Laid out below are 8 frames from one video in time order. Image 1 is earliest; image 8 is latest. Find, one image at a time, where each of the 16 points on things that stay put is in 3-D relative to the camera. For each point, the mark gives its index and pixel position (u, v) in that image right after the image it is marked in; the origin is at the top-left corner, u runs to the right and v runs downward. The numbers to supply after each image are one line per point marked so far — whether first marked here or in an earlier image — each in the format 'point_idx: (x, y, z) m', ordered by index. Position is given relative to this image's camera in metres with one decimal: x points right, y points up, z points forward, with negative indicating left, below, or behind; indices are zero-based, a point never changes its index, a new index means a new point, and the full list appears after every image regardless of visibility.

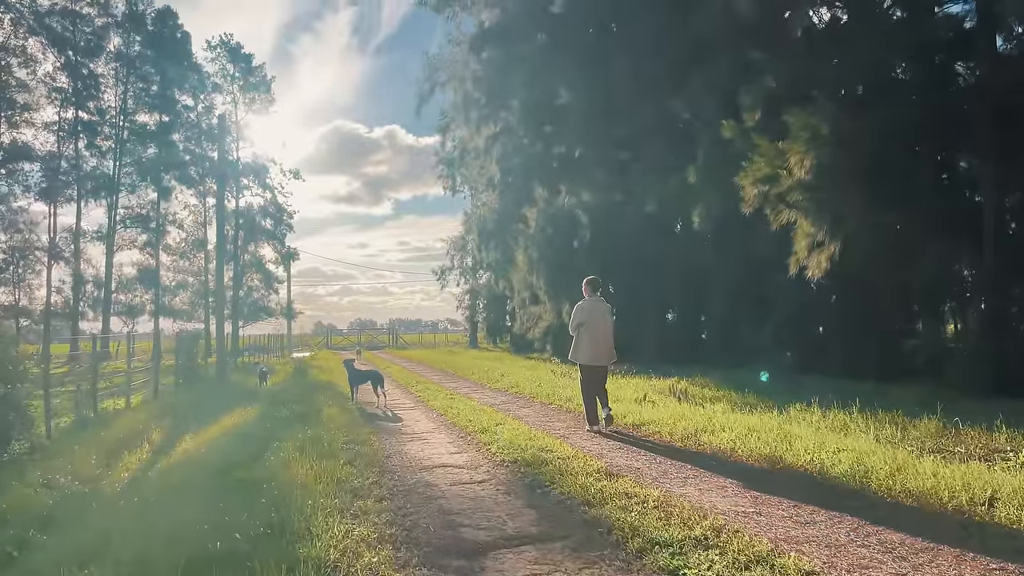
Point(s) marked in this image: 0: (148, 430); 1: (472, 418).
0: (-4.4, -1.7, +9.6) m
1: (-0.4, -1.5, +9.1) m
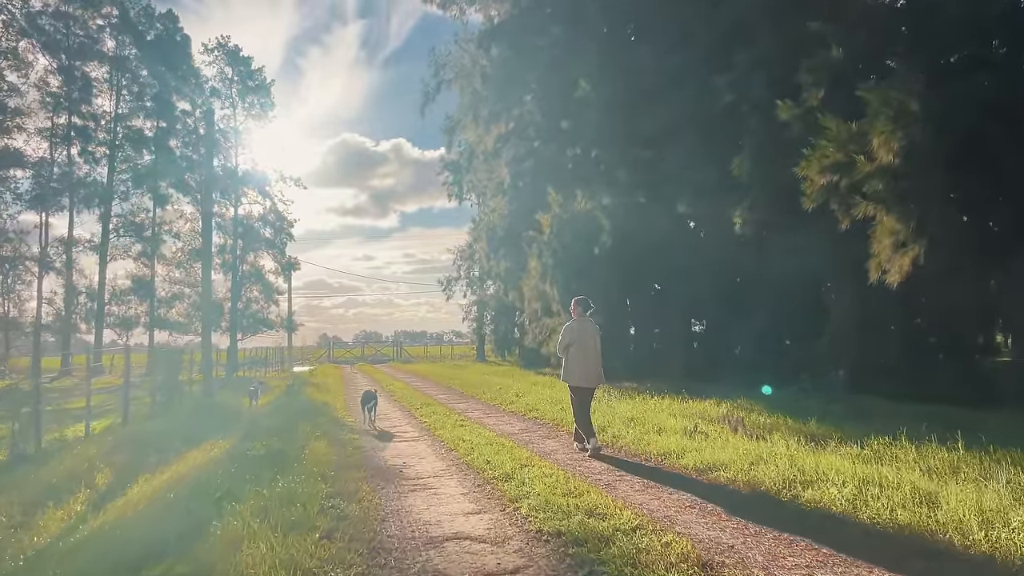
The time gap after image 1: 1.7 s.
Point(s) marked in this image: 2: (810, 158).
0: (-4.1, -1.8, +7.8) m
1: (-0.2, -1.6, +7.4) m
2: (+3.7, +1.6, +10.0) m
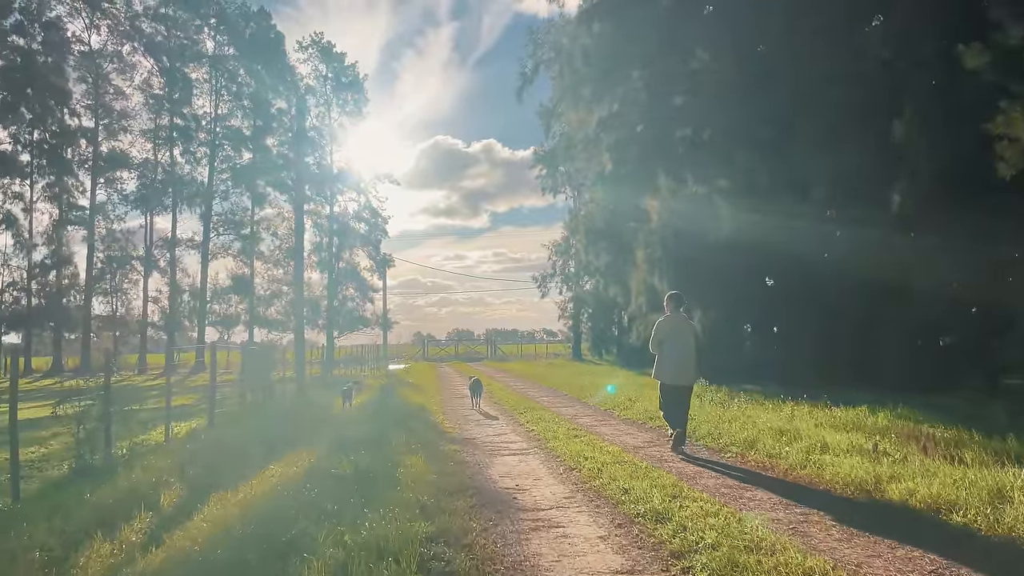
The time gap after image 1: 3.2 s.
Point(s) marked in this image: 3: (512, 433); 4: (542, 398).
0: (-3.0, -1.7, +6.8) m
1: (+0.8, -1.4, +5.9) m
2: (+5.0, +1.8, +8.1) m
3: (0.0, -1.8, +9.9) m
4: (+0.6, -2.2, +16.2) m
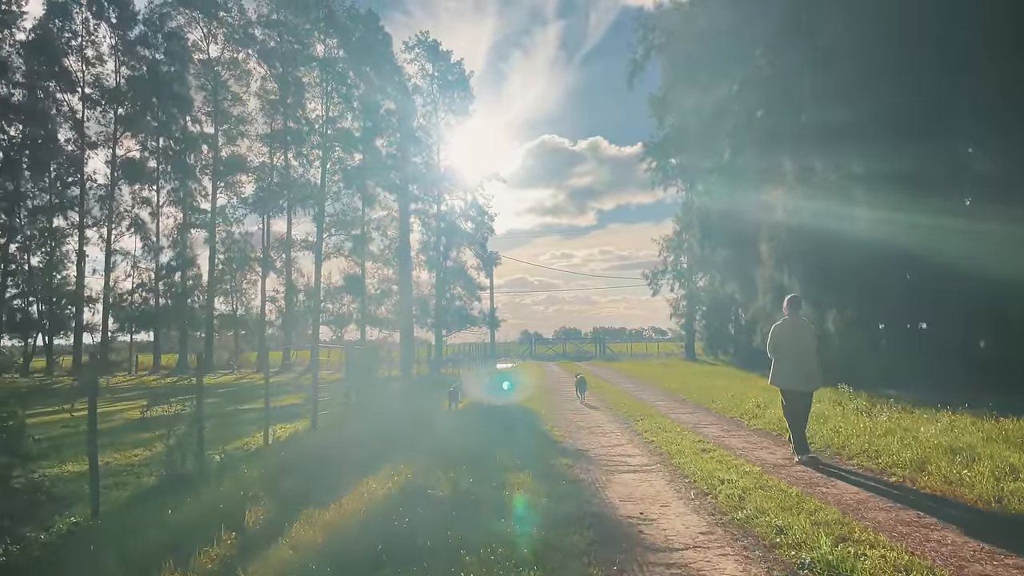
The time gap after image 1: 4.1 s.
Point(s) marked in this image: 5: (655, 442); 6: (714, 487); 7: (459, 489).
0: (-2.1, -1.6, +6.3) m
1: (+1.6, -1.4, +4.8) m
2: (+6.1, +1.9, +6.4) m
3: (+1.3, -1.8, +8.9) m
4: (+2.8, -2.1, +15.1) m
5: (+1.6, -1.7, +9.0) m
6: (+1.5, -1.5, +6.1) m
7: (-0.4, -1.4, +5.8) m
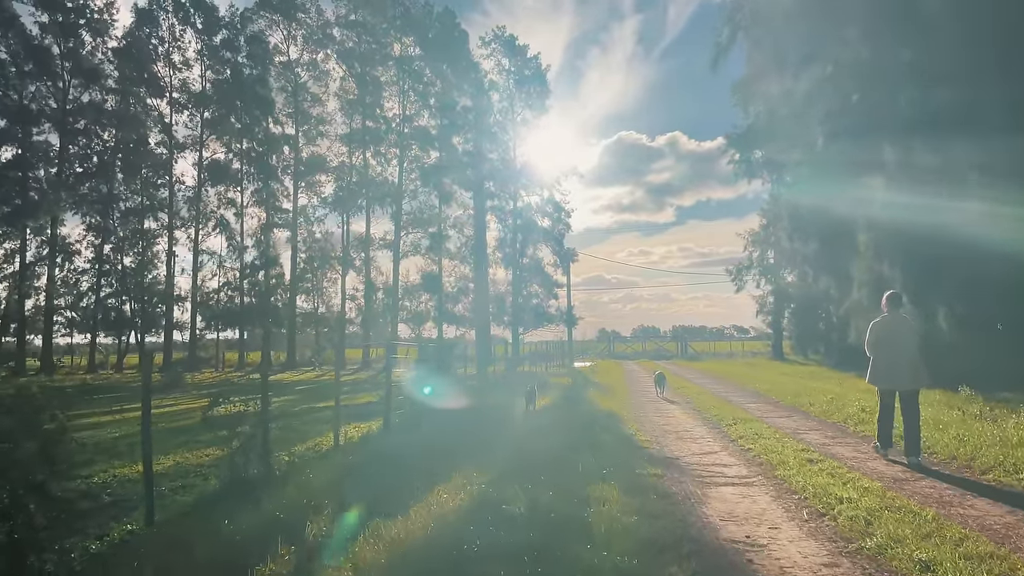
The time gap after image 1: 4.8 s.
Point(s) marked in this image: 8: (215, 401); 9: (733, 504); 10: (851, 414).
0: (-1.5, -1.6, +5.8) m
1: (+2.1, -1.3, +4.0) m
2: (+6.6, +1.9, +5.2) m
3: (+2.2, -1.7, +8.1) m
4: (+4.2, -2.0, +14.1) m
5: (+2.5, -1.7, +8.1) m
6: (+2.1, -1.4, +5.3) m
7: (+0.2, -1.4, +5.2) m
8: (-2.3, -0.9, +6.3) m
9: (+1.6, -1.5, +5.6) m
10: (+4.9, -1.8, +11.3) m
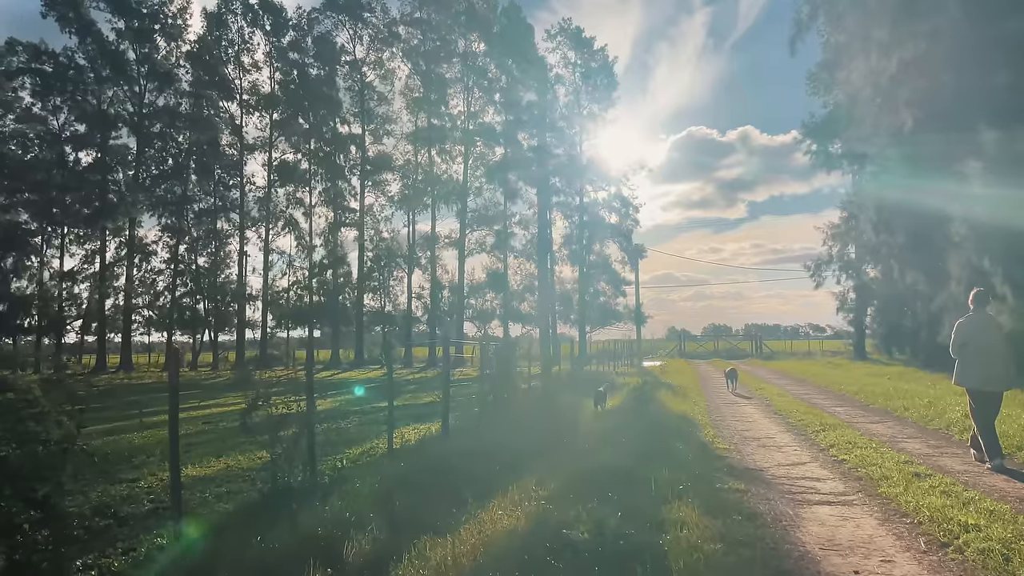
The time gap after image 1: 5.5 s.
0: (-1.0, -1.5, +5.3) m
1: (+2.3, -1.3, +3.2) m
2: (+6.9, +2.0, +4.0) m
3: (+2.8, -1.6, +7.3) m
4: (+5.3, -2.0, +13.1) m
5: (+3.1, -1.6, +7.3) m
6: (+2.5, -1.4, +4.5) m
7: (+0.5, -1.3, +4.5) m
8: (-1.9, -0.8, +5.8) m
9: (+2.0, -1.5, +4.8) m
10: (+5.7, -1.7, +10.2) m
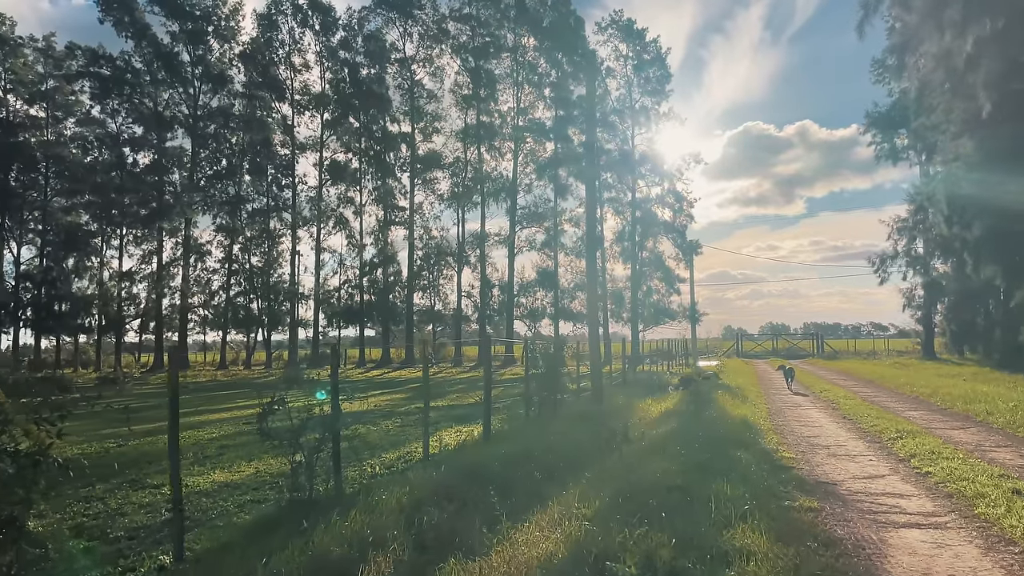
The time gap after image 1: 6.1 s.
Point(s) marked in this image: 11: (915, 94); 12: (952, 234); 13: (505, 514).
0: (-0.8, -1.5, +4.8) m
1: (+2.4, -1.2, +2.5) m
2: (+7.1, +2.1, +3.0) m
3: (+3.1, -1.5, +6.5) m
4: (+6.1, -1.9, +12.1) m
5: (+3.4, -1.5, +6.5) m
6: (+2.7, -1.3, +3.7) m
7: (+0.7, -1.3, +3.9) m
8: (-1.6, -0.8, +5.4) m
9: (+2.2, -1.4, +4.1) m
10: (+6.3, -1.6, +9.3) m
11: (+8.4, +4.1, +16.6) m
12: (+10.7, +1.4, +19.3) m
13: (-0.1, -1.5, +5.3) m
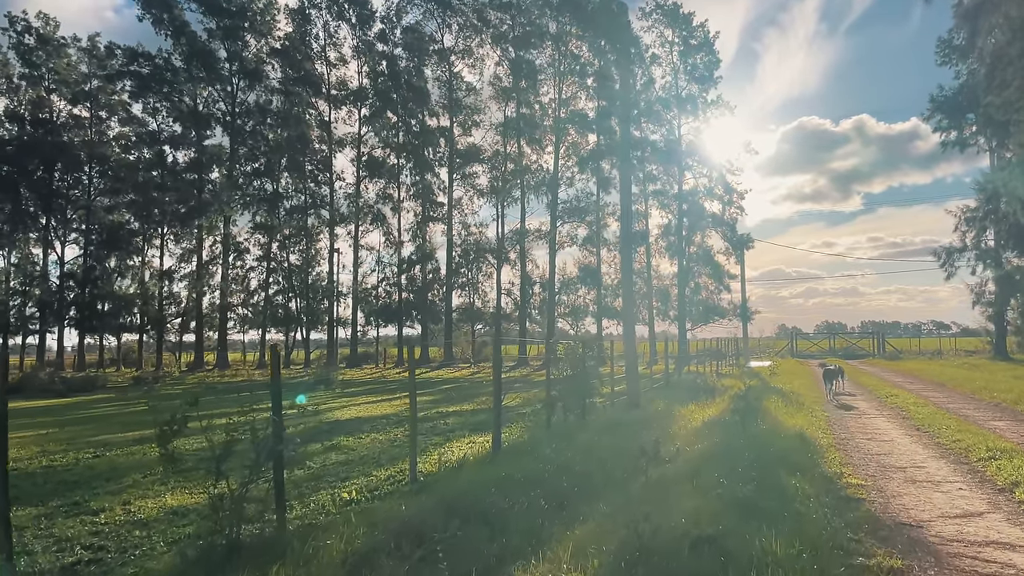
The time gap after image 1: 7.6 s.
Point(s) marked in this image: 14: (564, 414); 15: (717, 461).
0: (-0.9, -1.4, +3.6) m
1: (+2.1, -1.1, +1.1) m
2: (+6.8, +2.2, +1.3) m
3: (+3.1, -1.5, +5.0) m
4: (+6.4, -1.8, +10.5) m
5: (+3.4, -1.4, +5.0) m
6: (+2.4, -1.2, +2.3) m
7: (+0.5, -1.2, +2.6) m
8: (-1.7, -0.7, +4.2) m
9: (+2.0, -1.3, +2.7) m
10: (+6.4, -1.5, +7.6) m
11: (+9.0, +4.2, +14.8) m
12: (+11.5, +1.5, +17.3) m
13: (-0.2, -1.4, +4.0) m
14: (+0.8, -1.7, +10.9) m
15: (+1.8, -1.5, +7.0) m
